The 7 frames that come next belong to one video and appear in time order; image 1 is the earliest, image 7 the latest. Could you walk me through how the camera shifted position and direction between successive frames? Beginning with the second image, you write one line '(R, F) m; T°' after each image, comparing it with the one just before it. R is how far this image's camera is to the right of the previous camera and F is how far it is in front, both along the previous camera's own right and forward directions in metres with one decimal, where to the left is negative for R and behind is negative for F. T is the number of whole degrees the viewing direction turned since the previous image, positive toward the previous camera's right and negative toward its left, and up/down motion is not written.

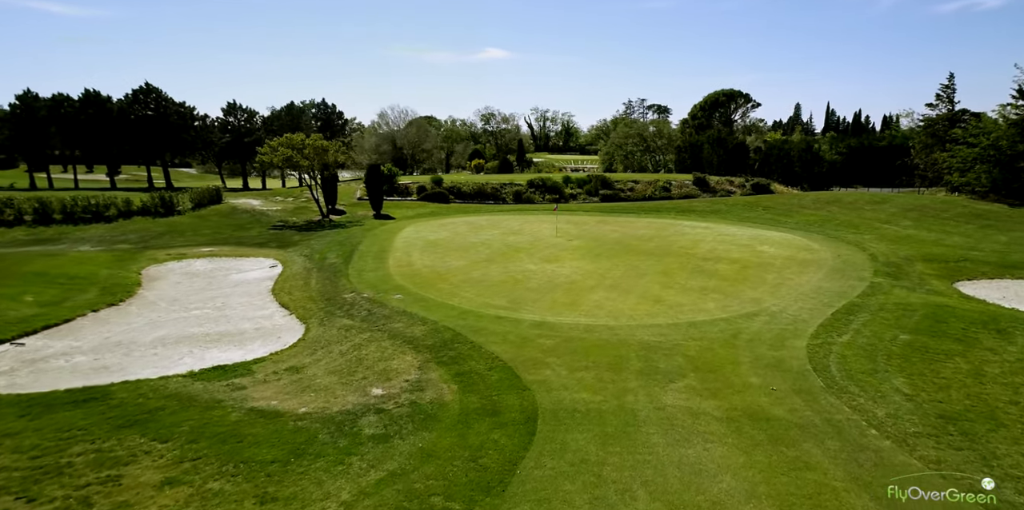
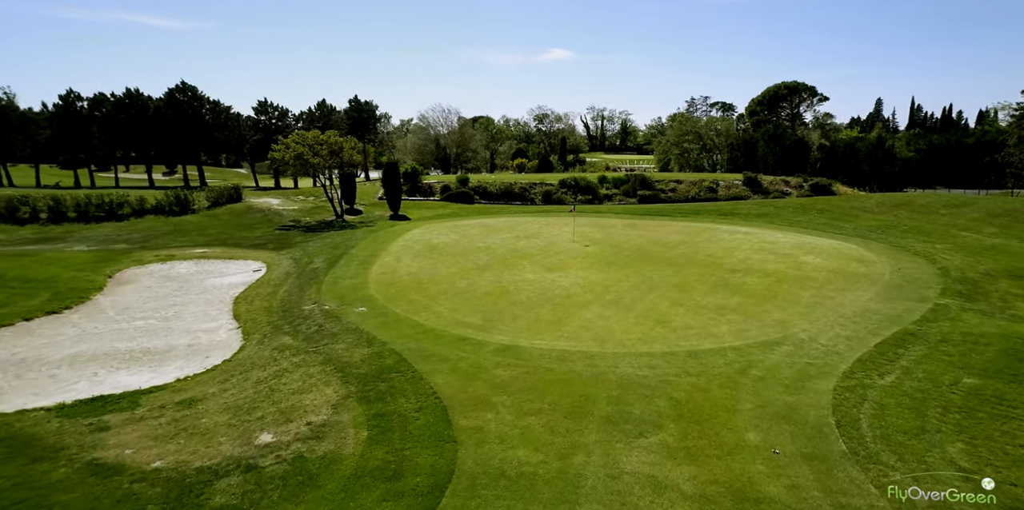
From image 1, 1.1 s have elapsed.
(+1.8, +2.0) m; -5°
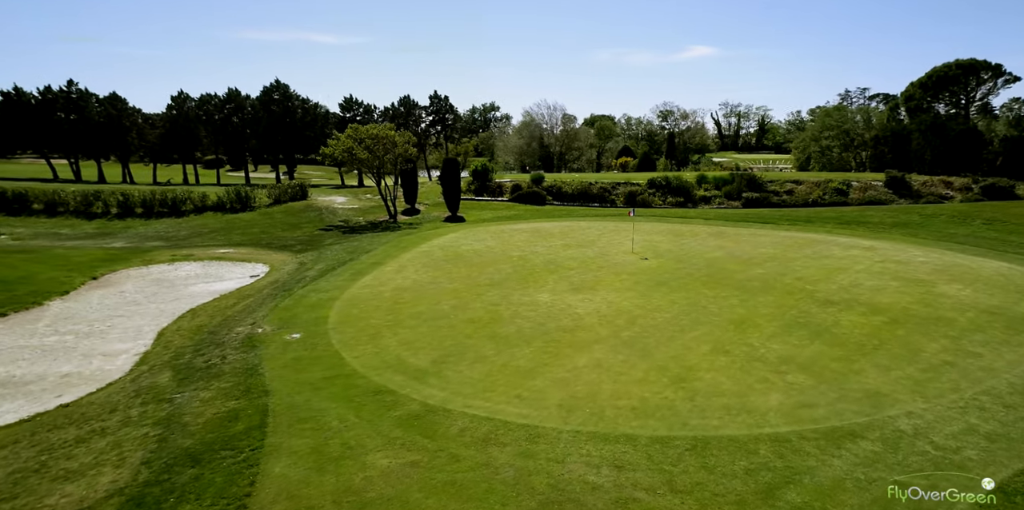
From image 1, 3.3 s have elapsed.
(+2.9, +3.8) m; -12°
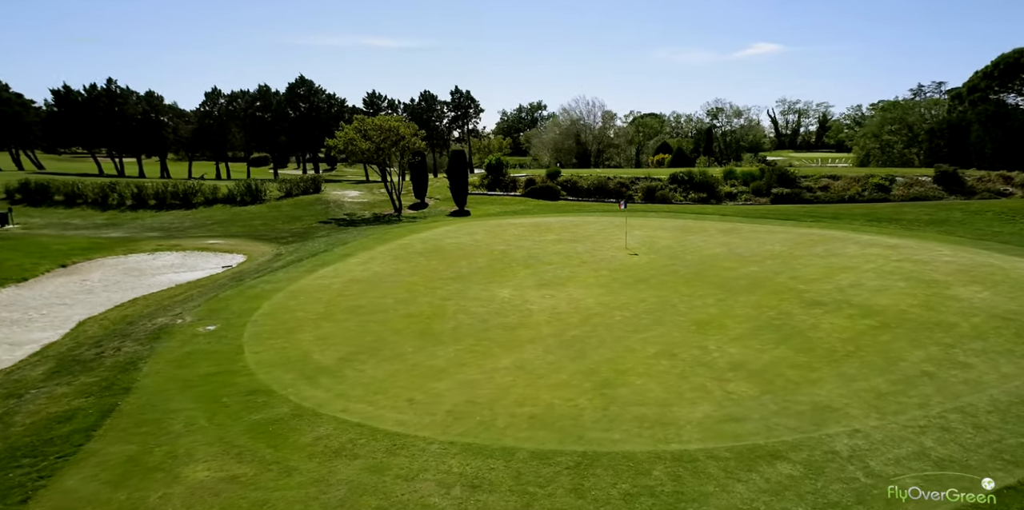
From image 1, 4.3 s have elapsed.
(+2.4, +0.9) m; -5°
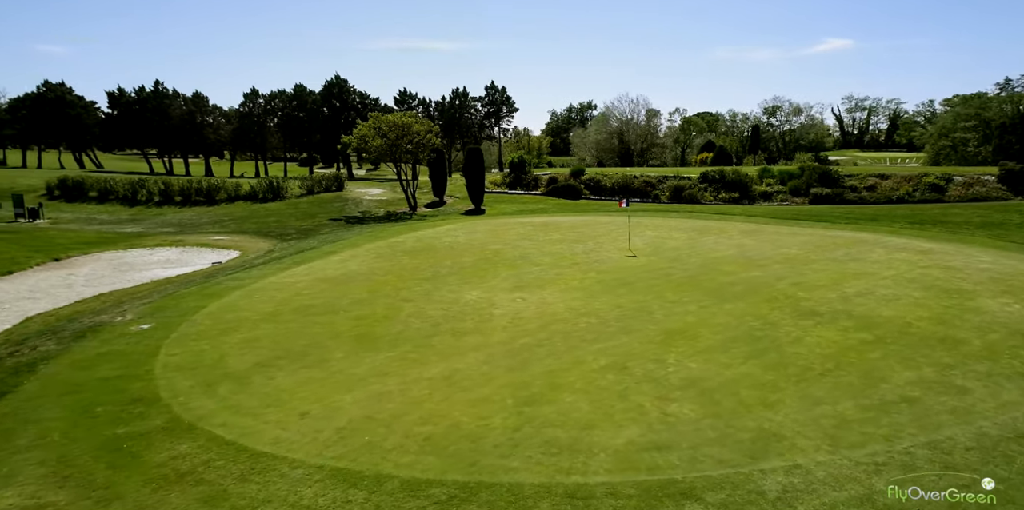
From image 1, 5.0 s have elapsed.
(+2.0, +0.8) m; -5°
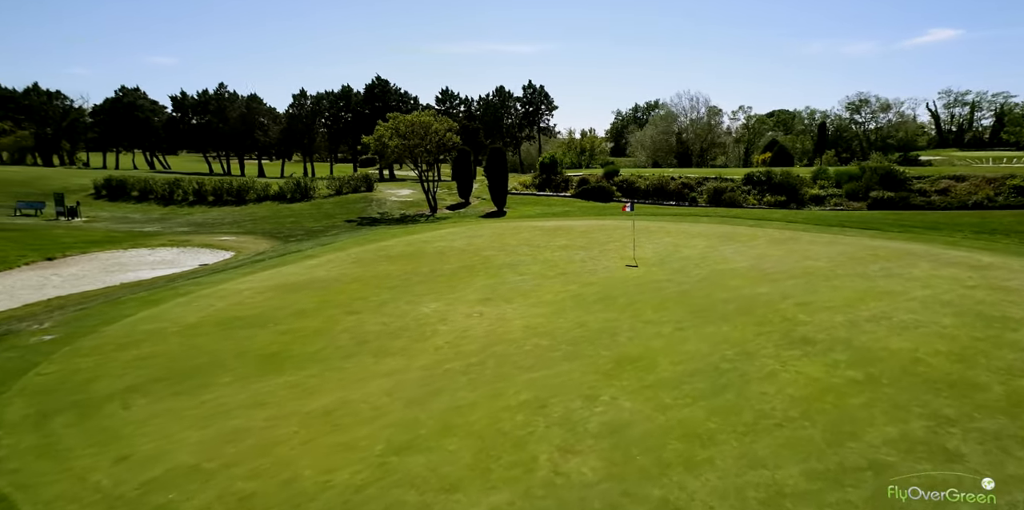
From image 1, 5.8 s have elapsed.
(+2.4, +1.3) m; -6°
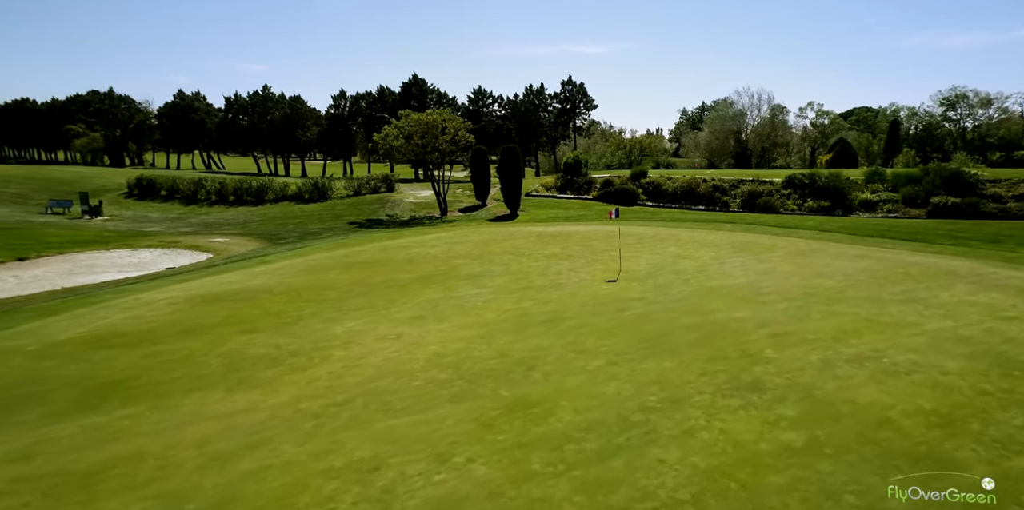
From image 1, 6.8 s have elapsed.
(+2.9, +1.6) m; -6°
